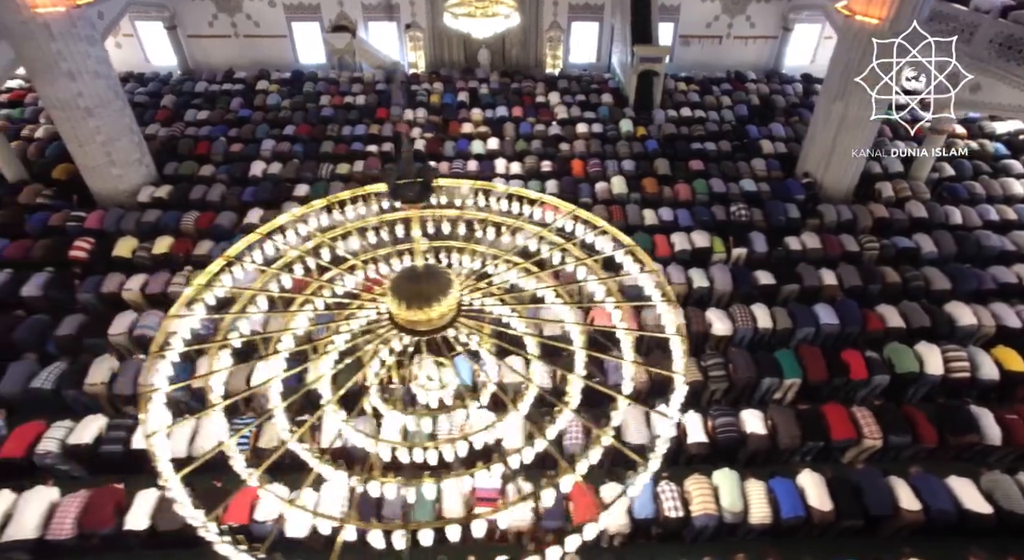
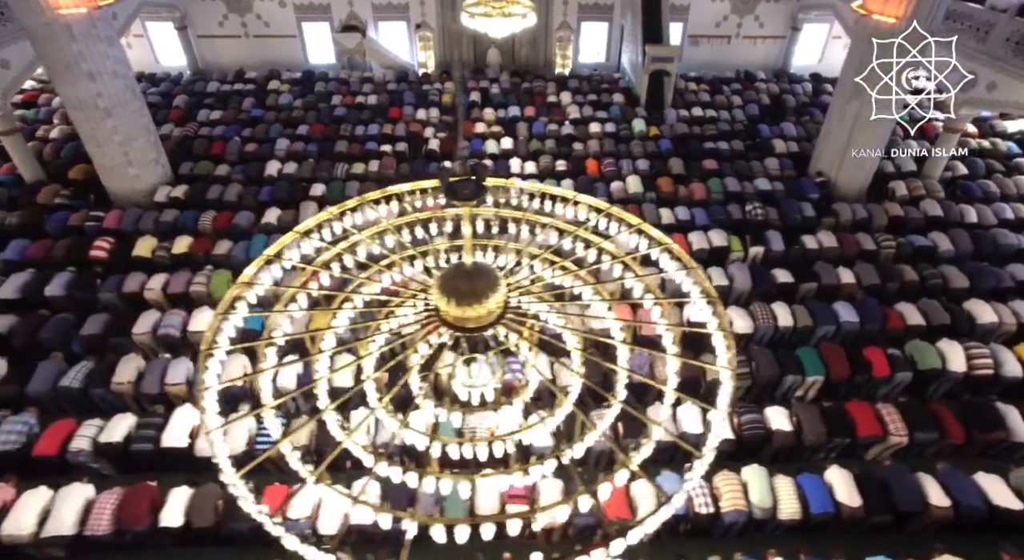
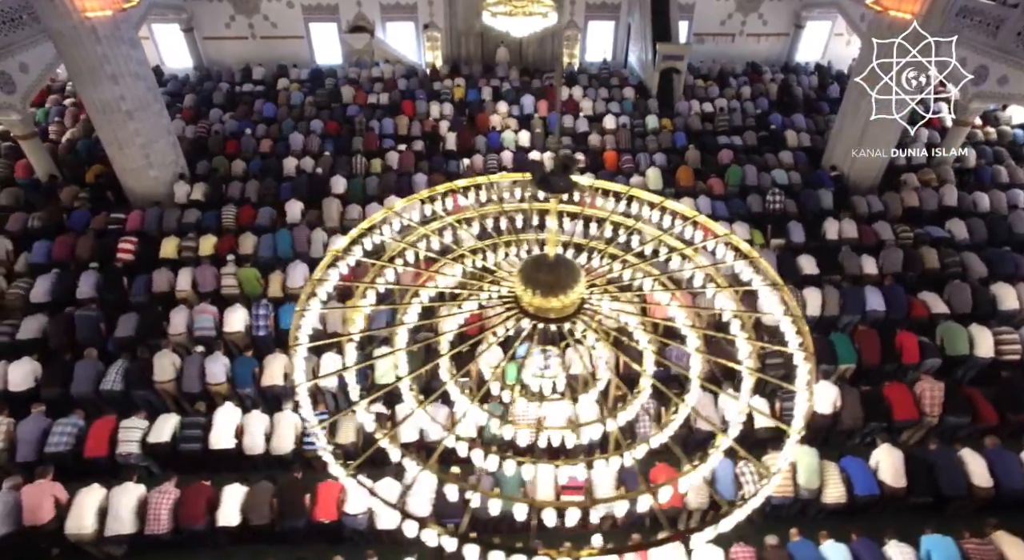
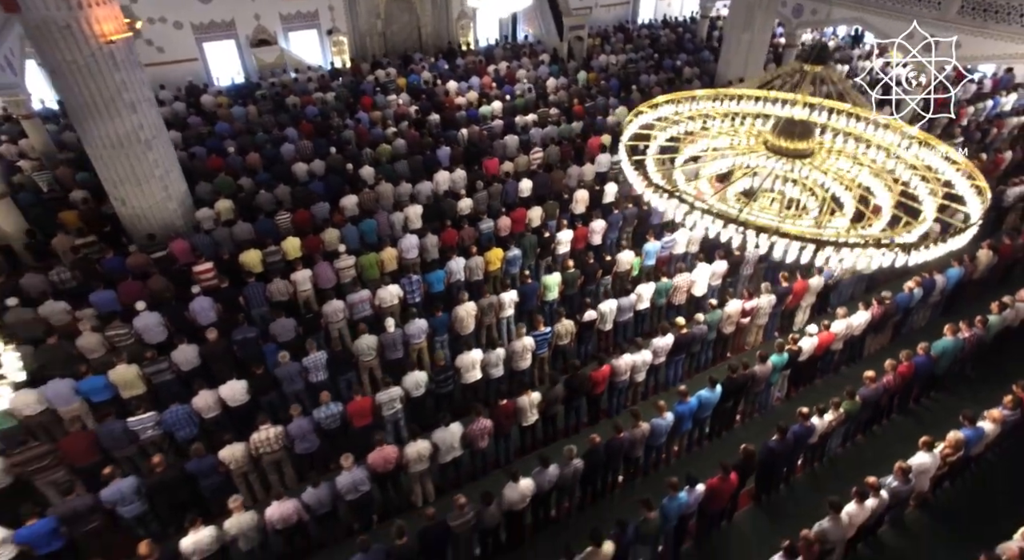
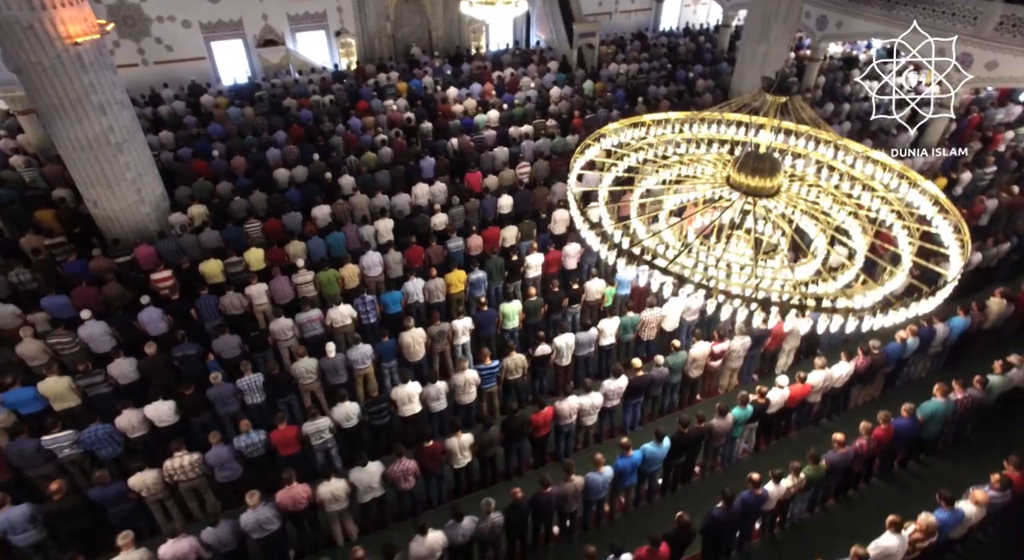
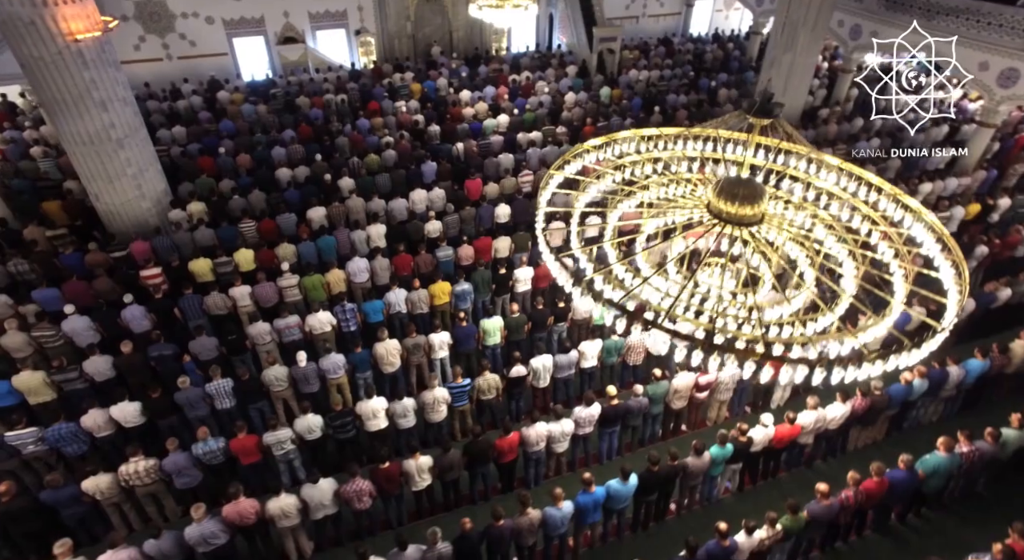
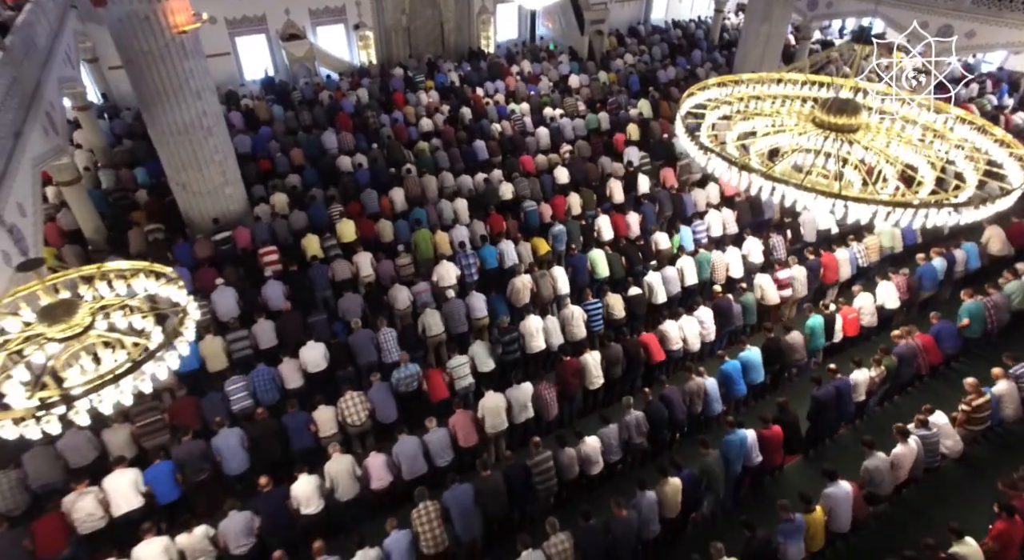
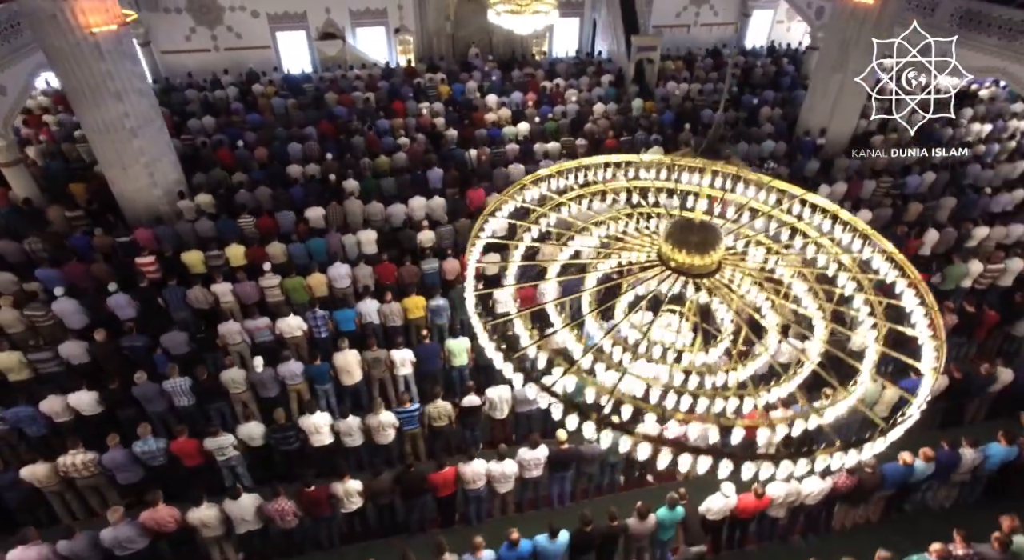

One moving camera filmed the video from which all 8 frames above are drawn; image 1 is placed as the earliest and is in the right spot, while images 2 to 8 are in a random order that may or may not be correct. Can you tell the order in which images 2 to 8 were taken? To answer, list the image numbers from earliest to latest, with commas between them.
2, 3, 8, 6, 5, 4, 7
